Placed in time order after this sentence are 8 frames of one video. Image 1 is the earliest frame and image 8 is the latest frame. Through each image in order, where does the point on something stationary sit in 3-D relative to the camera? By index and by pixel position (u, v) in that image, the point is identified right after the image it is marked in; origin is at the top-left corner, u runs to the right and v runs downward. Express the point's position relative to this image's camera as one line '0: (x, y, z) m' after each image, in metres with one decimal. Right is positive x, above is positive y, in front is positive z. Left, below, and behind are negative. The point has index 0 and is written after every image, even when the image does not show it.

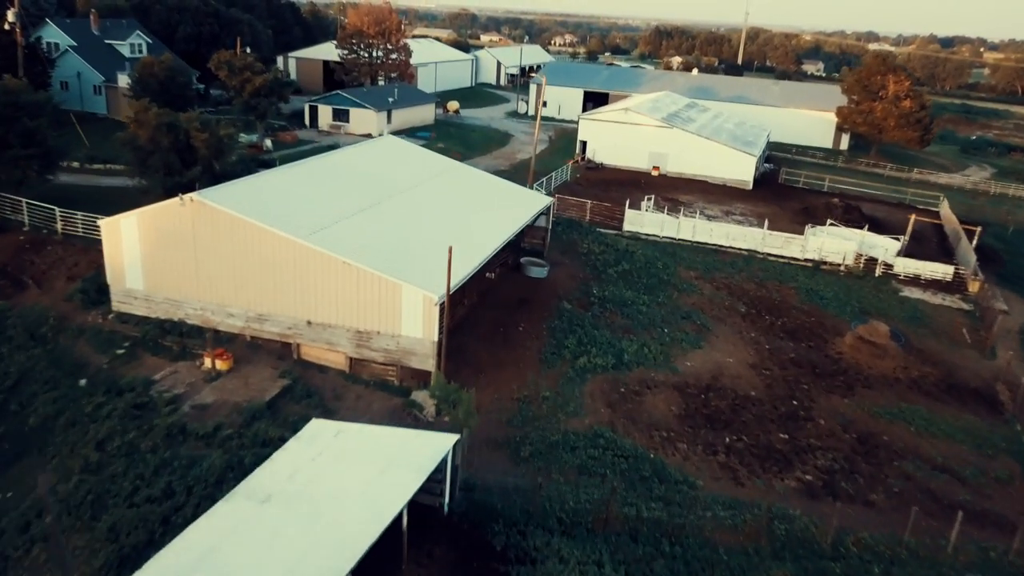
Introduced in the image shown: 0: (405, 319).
0: (-2.6, -0.7, +18.6) m
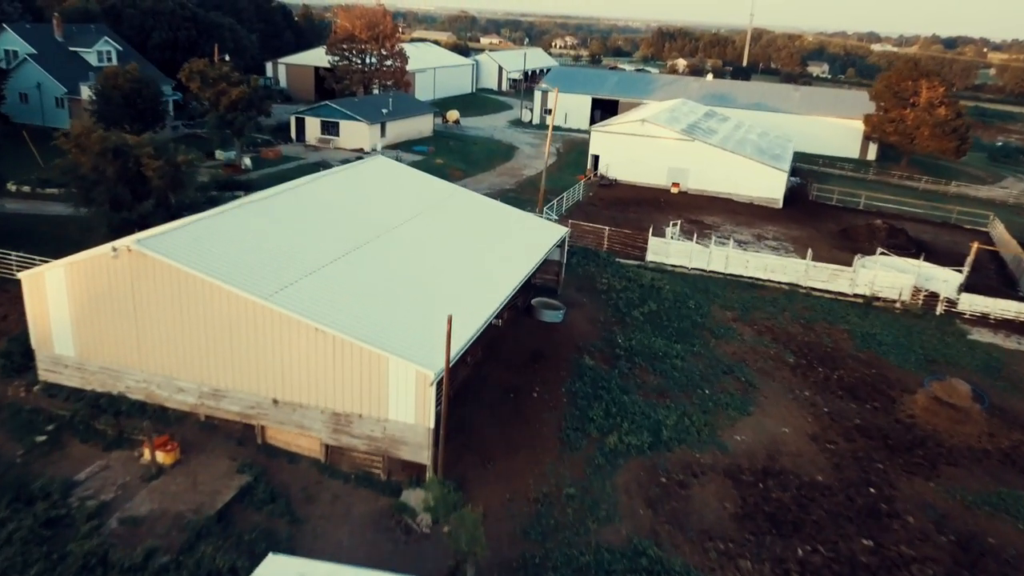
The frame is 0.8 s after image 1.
0: (-2.3, -2.2, +14.8) m
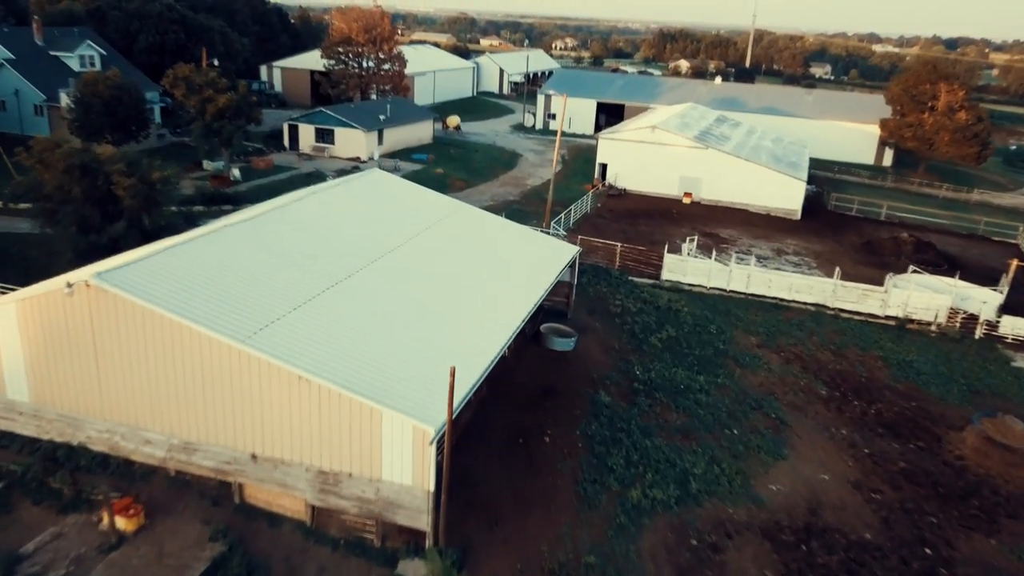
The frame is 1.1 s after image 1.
0: (-2.1, -2.9, +12.9) m
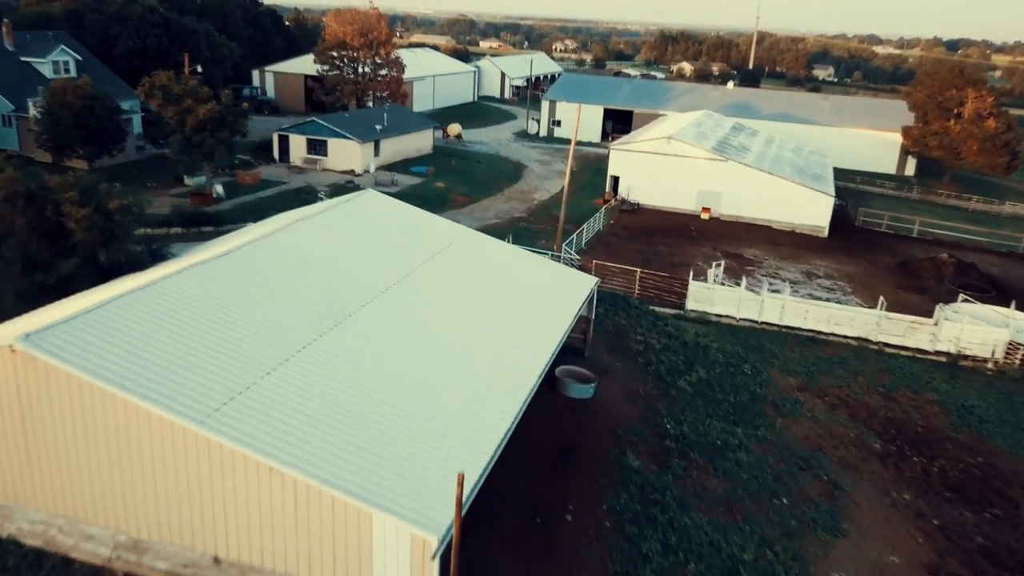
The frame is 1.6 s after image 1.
0: (-1.8, -3.8, +10.4) m
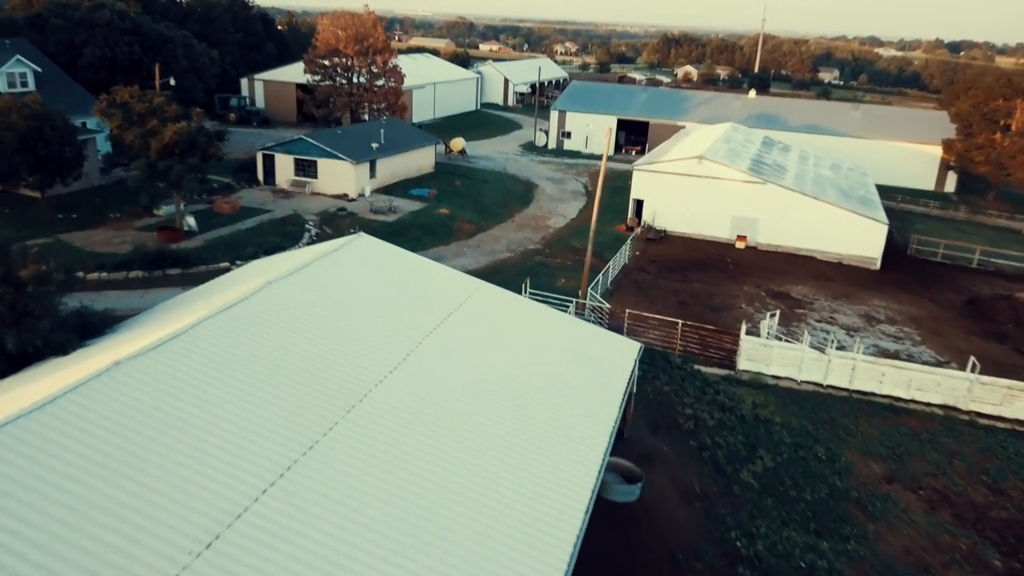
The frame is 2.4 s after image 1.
0: (-1.2, -5.3, +6.6) m
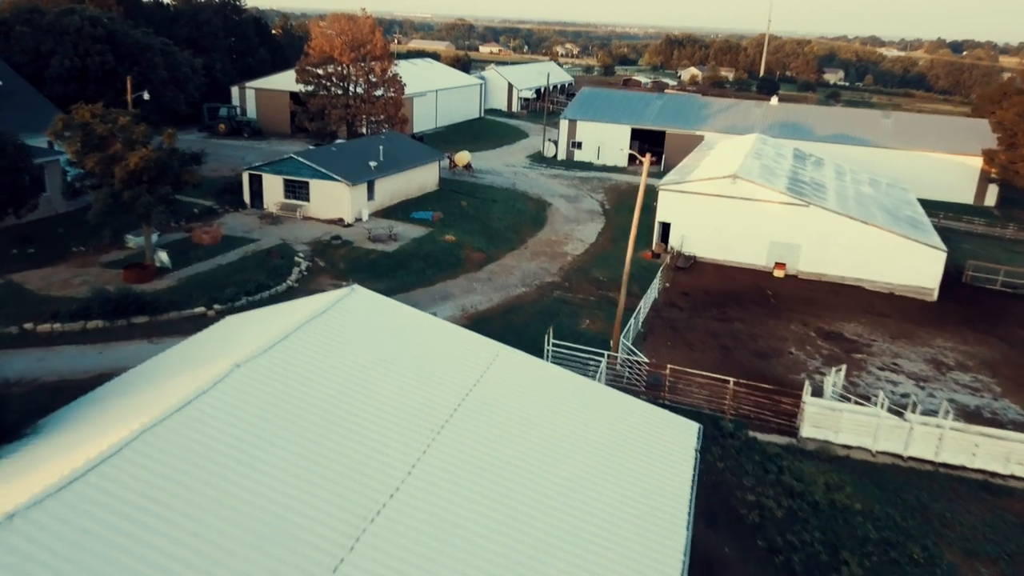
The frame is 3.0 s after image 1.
0: (-0.7, -6.5, +3.5) m
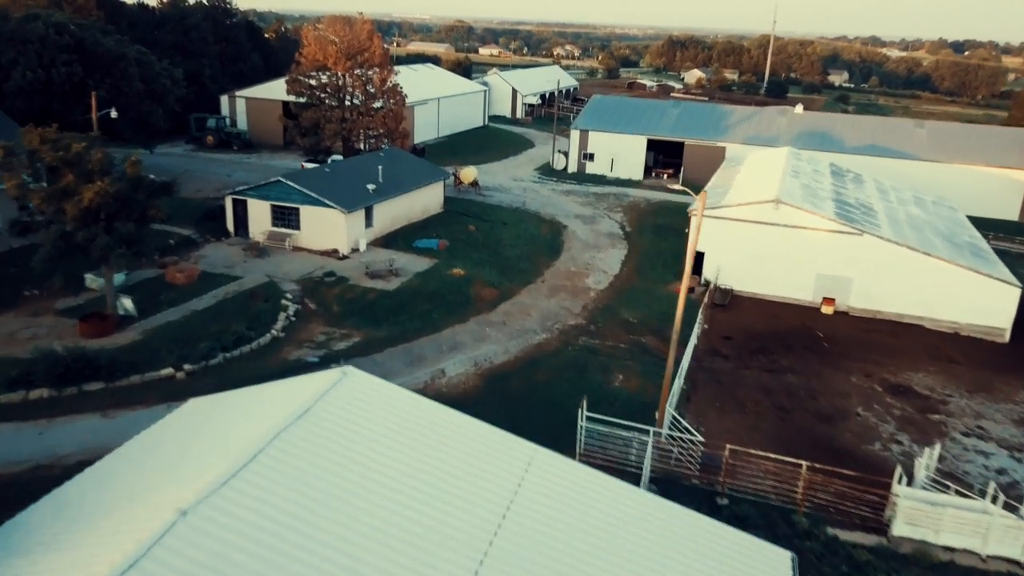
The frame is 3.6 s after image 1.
0: (-0.2, -7.8, +0.4) m
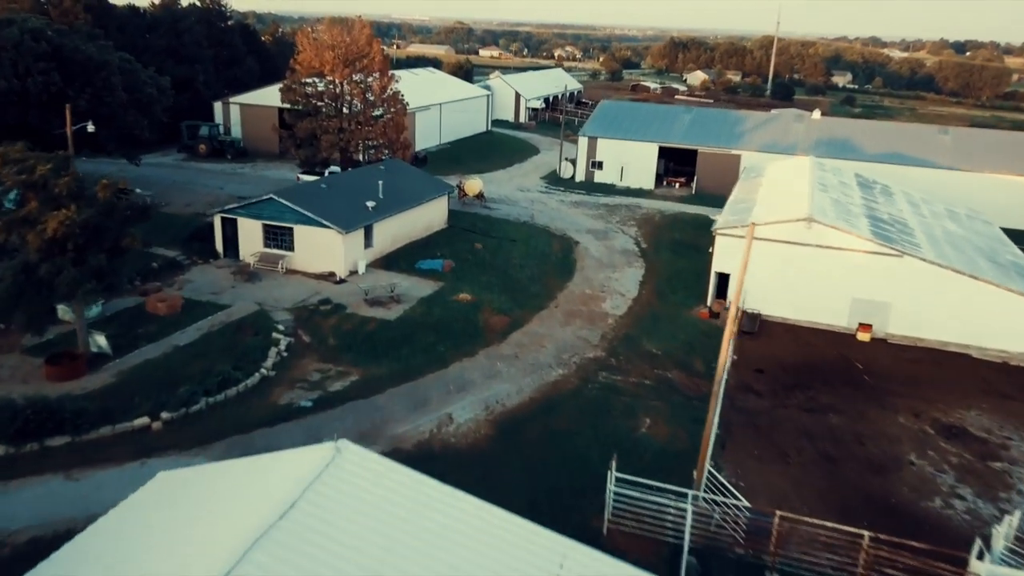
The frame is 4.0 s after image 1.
0: (+0.2, -8.5, -1.5) m
